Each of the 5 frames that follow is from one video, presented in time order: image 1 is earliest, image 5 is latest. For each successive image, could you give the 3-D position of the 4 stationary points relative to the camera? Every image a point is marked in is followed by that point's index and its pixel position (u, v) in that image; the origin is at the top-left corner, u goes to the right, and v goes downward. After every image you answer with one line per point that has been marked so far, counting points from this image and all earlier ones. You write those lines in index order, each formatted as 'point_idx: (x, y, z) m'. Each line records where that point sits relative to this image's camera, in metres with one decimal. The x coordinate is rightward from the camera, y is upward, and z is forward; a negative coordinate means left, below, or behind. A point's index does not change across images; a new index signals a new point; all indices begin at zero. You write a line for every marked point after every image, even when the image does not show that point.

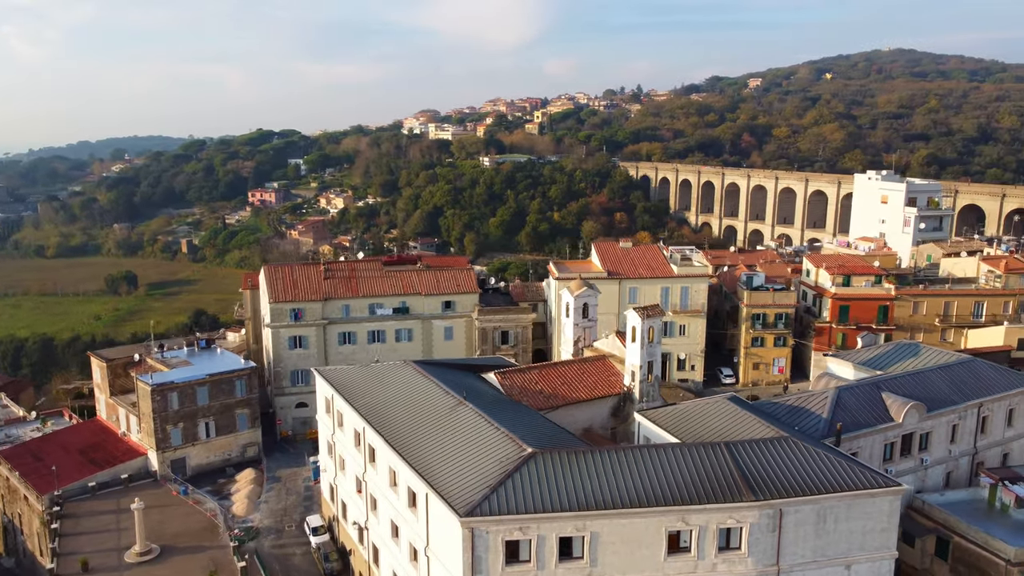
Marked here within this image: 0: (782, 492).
0: (+6.4, -4.8, +18.9) m
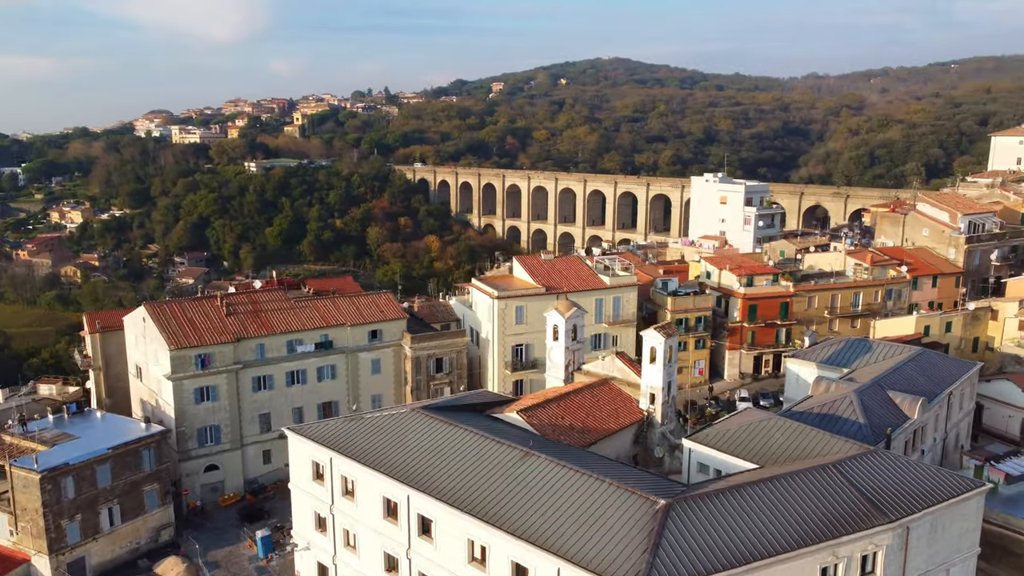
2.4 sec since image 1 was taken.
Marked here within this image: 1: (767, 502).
0: (+9.3, -5.2, +18.8) m
1: (+5.8, -4.8, +18.2) m
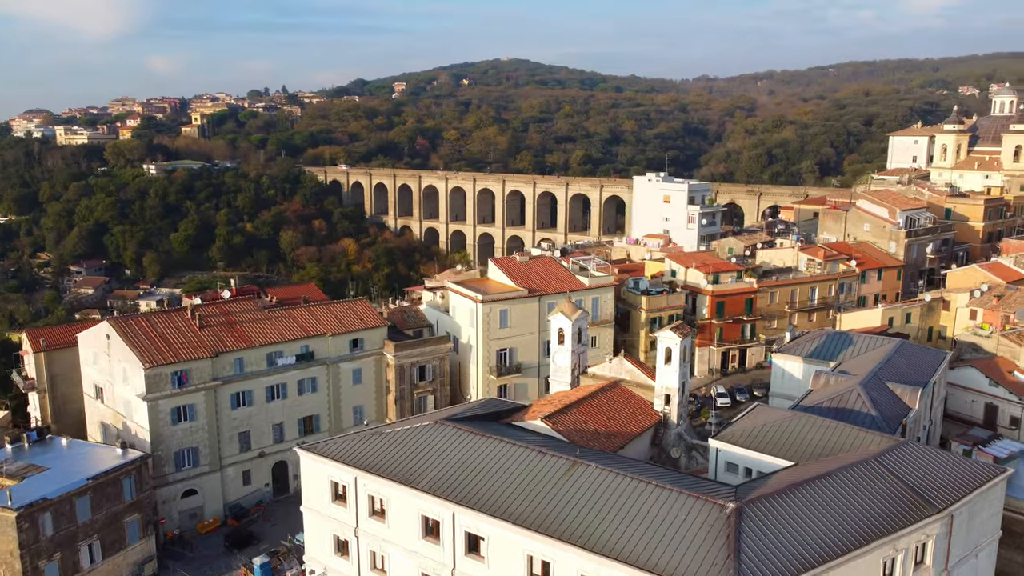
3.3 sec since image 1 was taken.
0: (+10.5, -5.1, +19.3) m
1: (+7.2, -4.8, +18.3) m
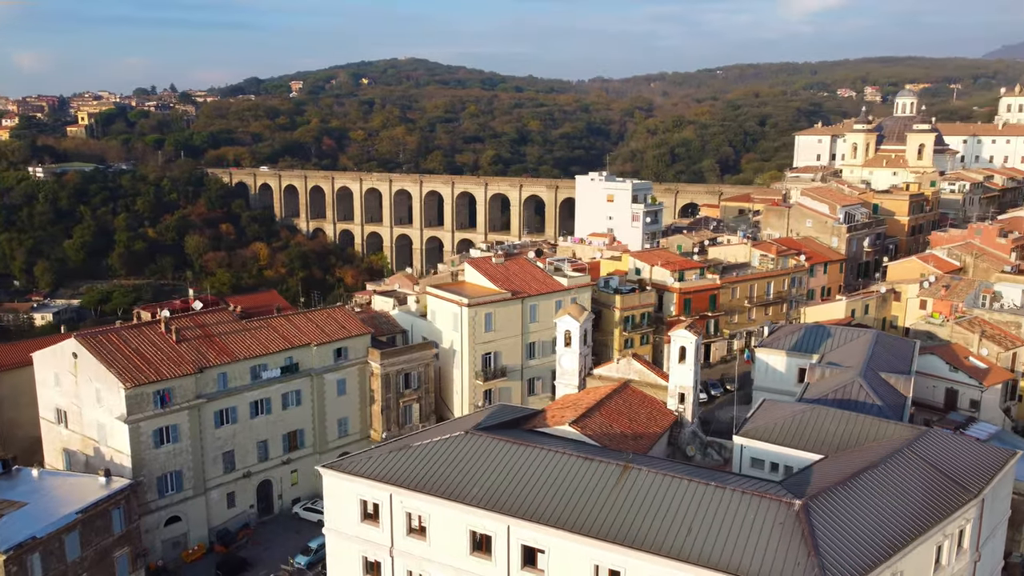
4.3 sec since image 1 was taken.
0: (+11.7, -4.9, +20.1) m
1: (+8.5, -4.7, +18.7) m
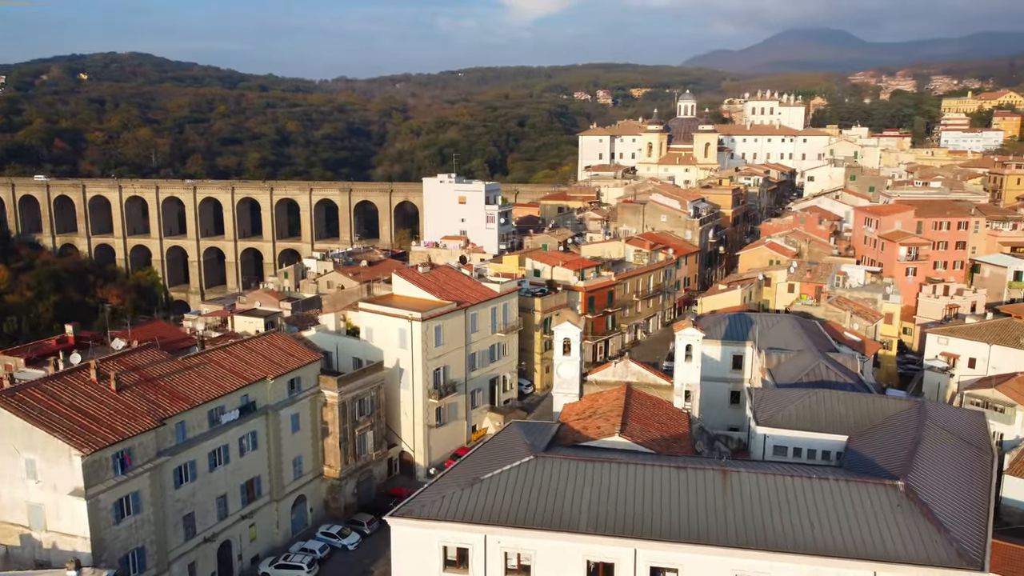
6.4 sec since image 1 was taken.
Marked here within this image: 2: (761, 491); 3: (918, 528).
0: (+13.4, -4.4, +22.7) m
1: (+10.8, -4.4, +20.4) m
2: (+5.8, -4.7, +18.7) m
3: (+8.8, -5.2, +17.5) m
